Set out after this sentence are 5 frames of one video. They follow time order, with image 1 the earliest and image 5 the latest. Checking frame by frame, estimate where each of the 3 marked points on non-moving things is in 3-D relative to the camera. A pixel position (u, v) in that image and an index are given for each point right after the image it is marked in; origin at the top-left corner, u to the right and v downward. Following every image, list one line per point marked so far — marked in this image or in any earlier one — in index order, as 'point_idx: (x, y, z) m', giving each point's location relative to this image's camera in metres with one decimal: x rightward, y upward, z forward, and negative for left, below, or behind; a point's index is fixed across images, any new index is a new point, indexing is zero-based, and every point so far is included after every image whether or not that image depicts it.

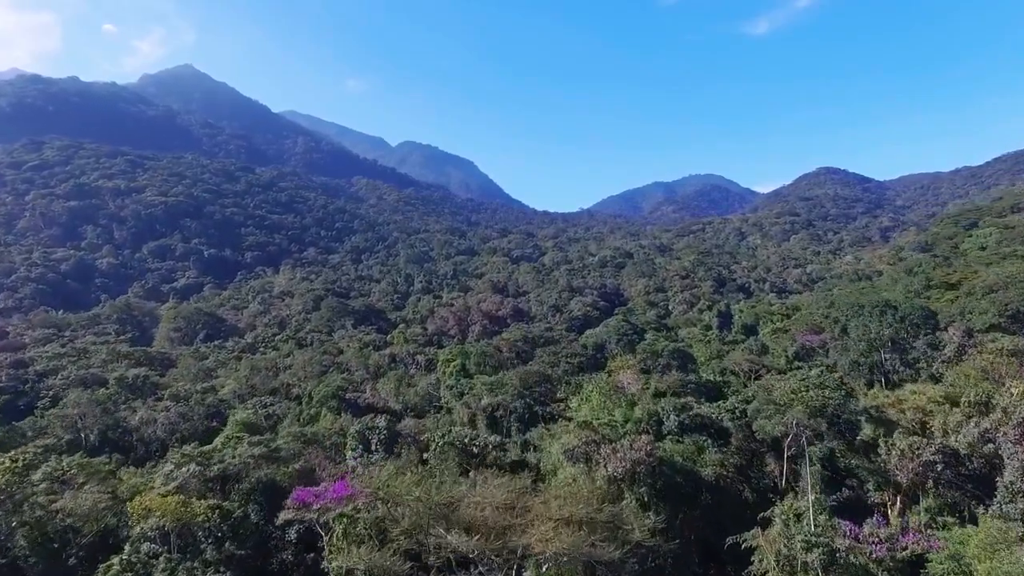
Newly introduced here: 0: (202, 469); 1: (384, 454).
0: (-8.6, -5.0, +15.3) m
1: (-4.2, -5.5, +18.0) m
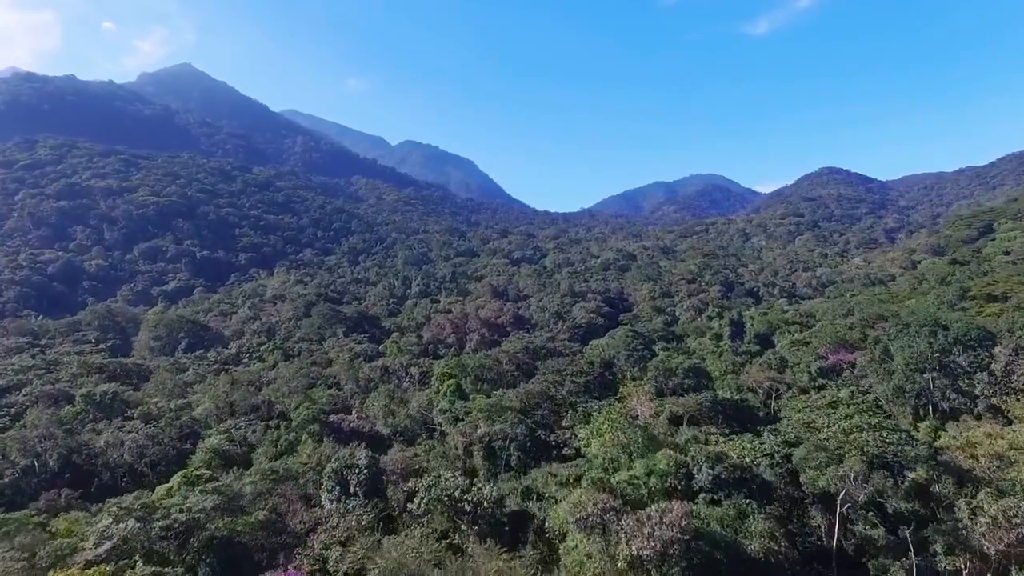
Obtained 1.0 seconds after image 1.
0: (-8.6, -5.5, +13.0) m
1: (-4.2, -6.0, +15.6) m
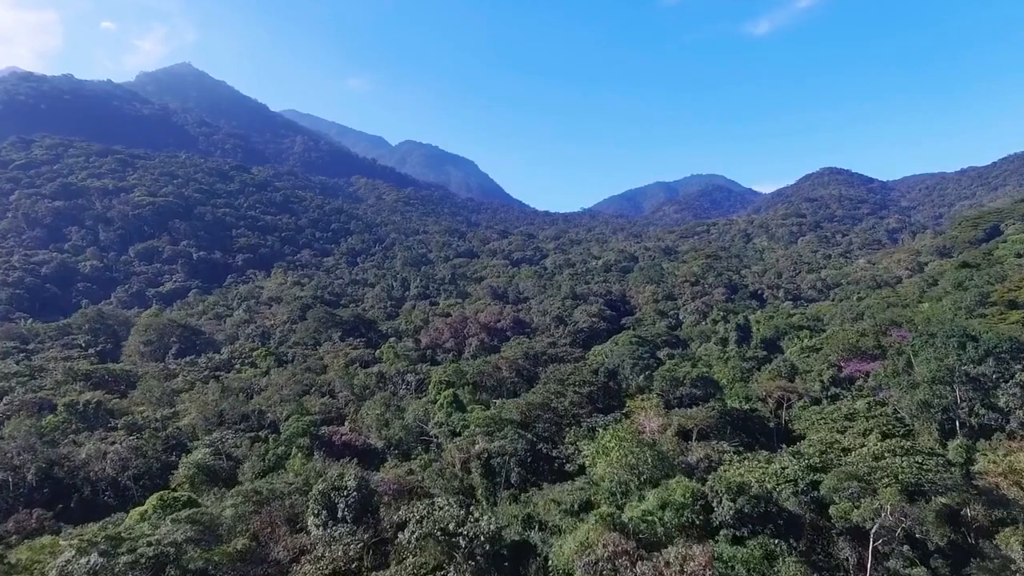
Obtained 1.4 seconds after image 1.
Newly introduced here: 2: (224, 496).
0: (-8.6, -5.7, +11.9) m
1: (-4.2, -6.3, +14.5) m
2: (-8.6, -6.2, +16.6) m
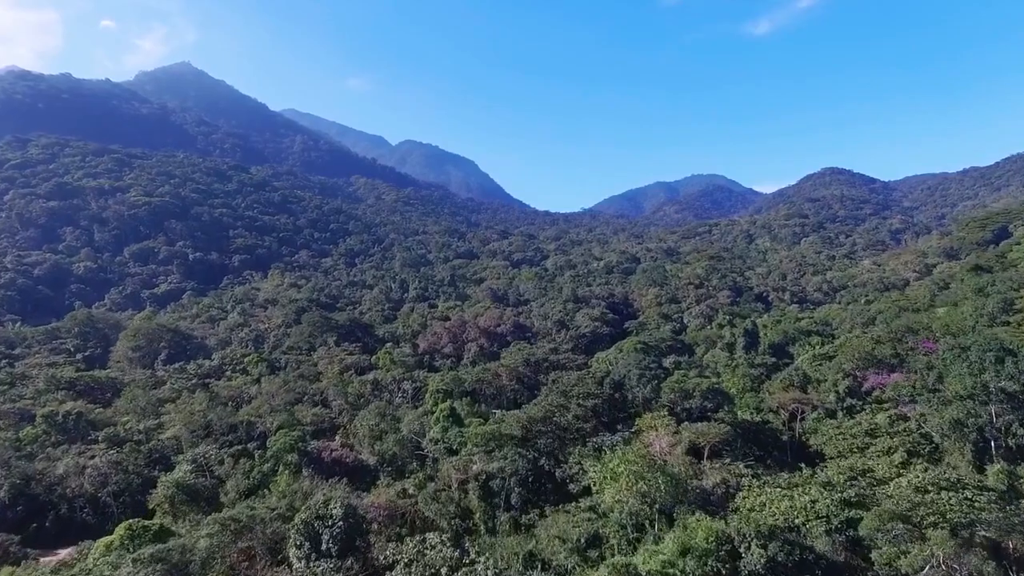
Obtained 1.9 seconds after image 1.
0: (-8.6, -6.0, +10.6) m
1: (-4.2, -6.5, +13.3) m
2: (-8.6, -6.5, +15.4) m
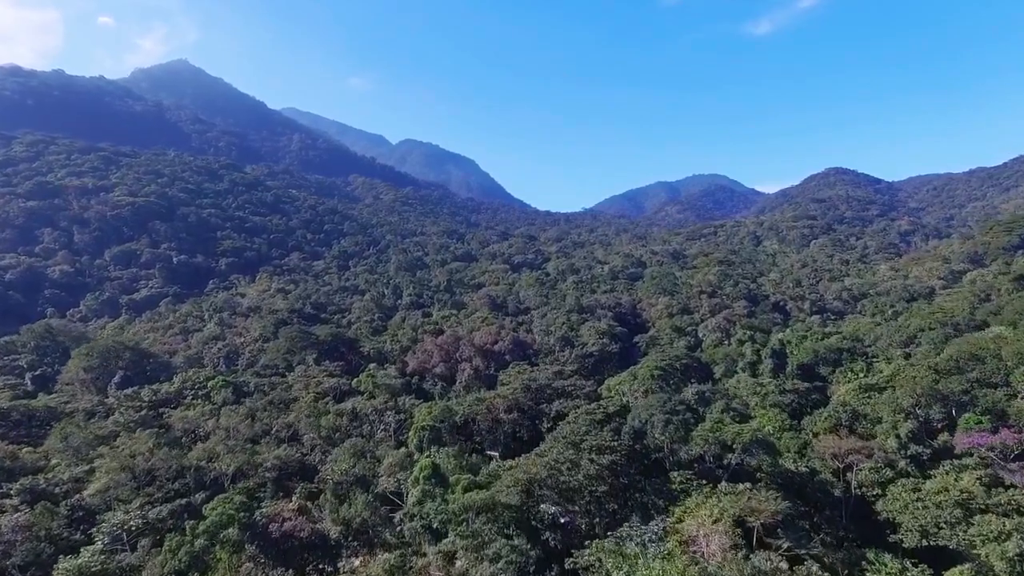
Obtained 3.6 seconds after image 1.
0: (-8.7, -6.9, +6.4) m
1: (-4.3, -7.4, +9.1) m
2: (-8.7, -7.4, +11.2) m
